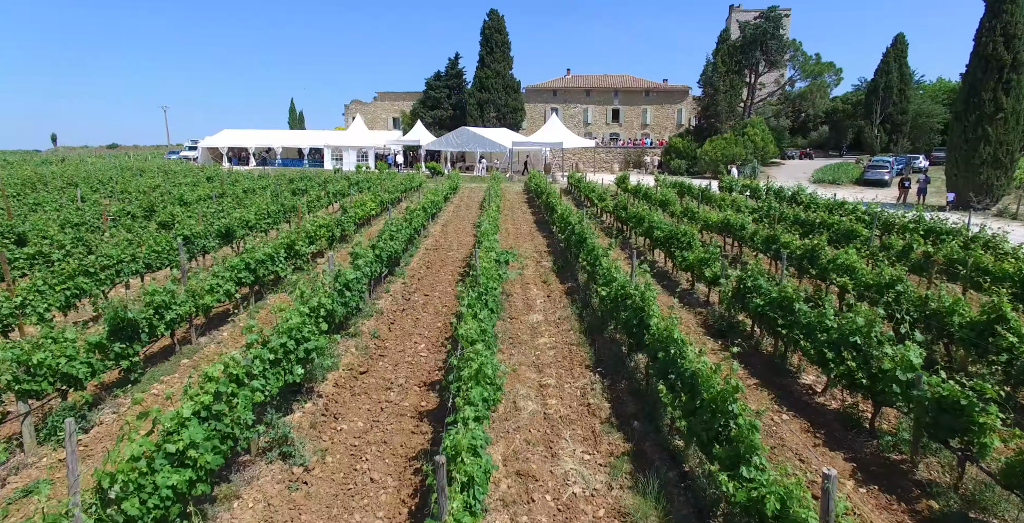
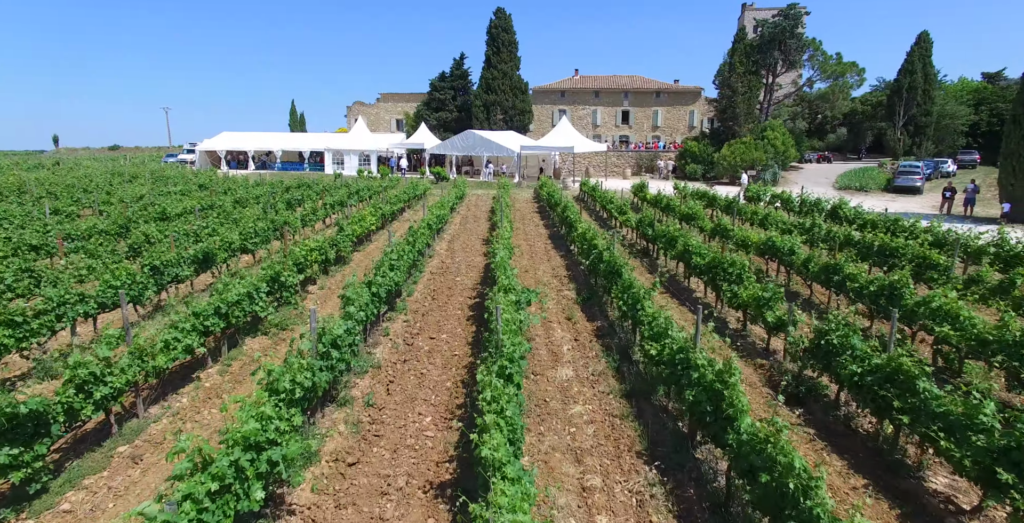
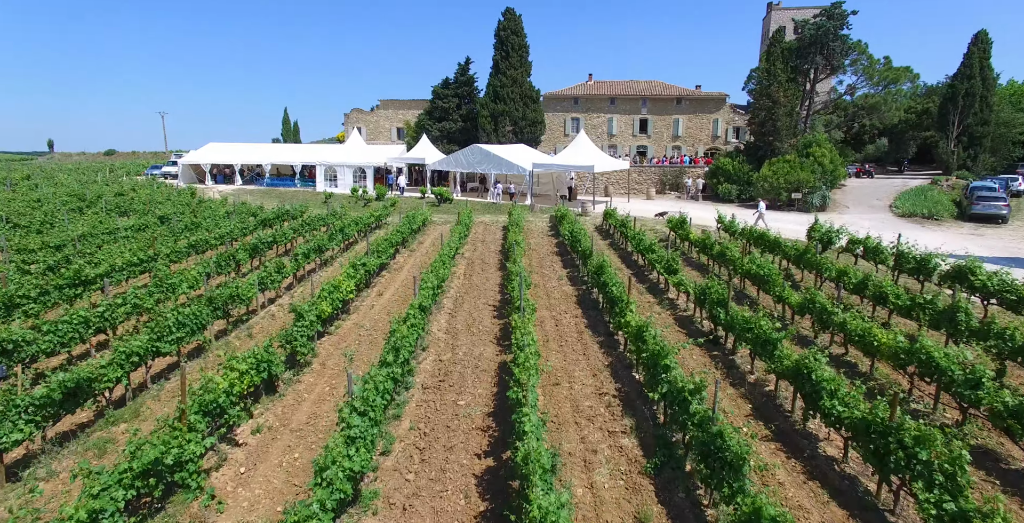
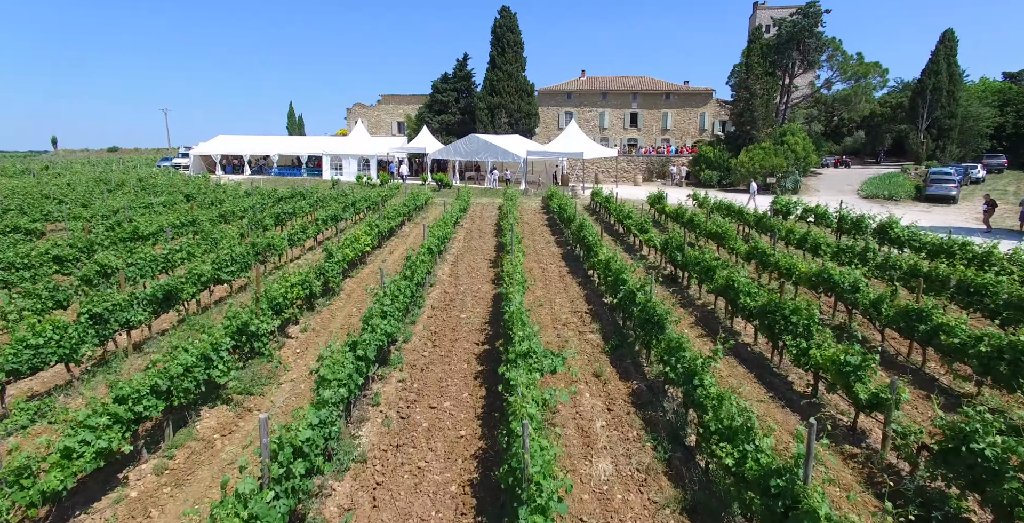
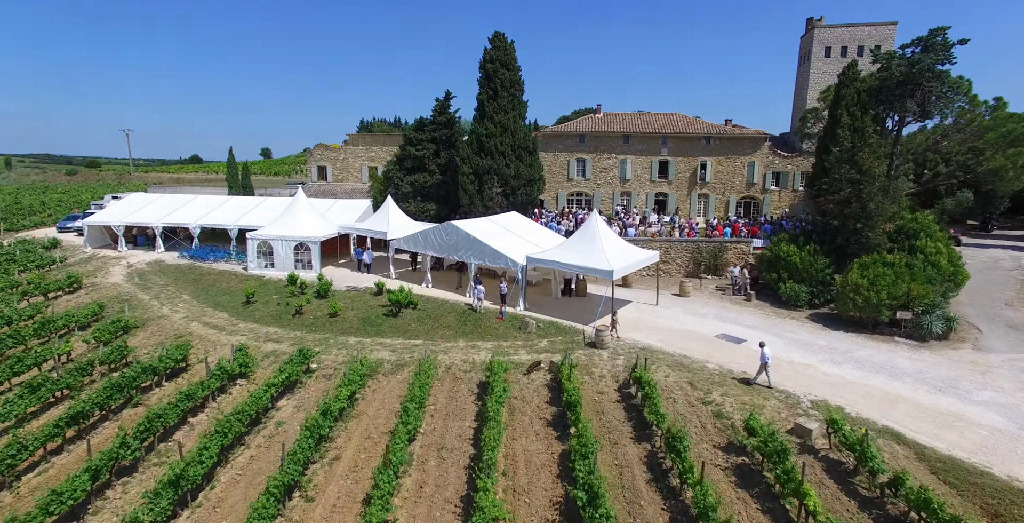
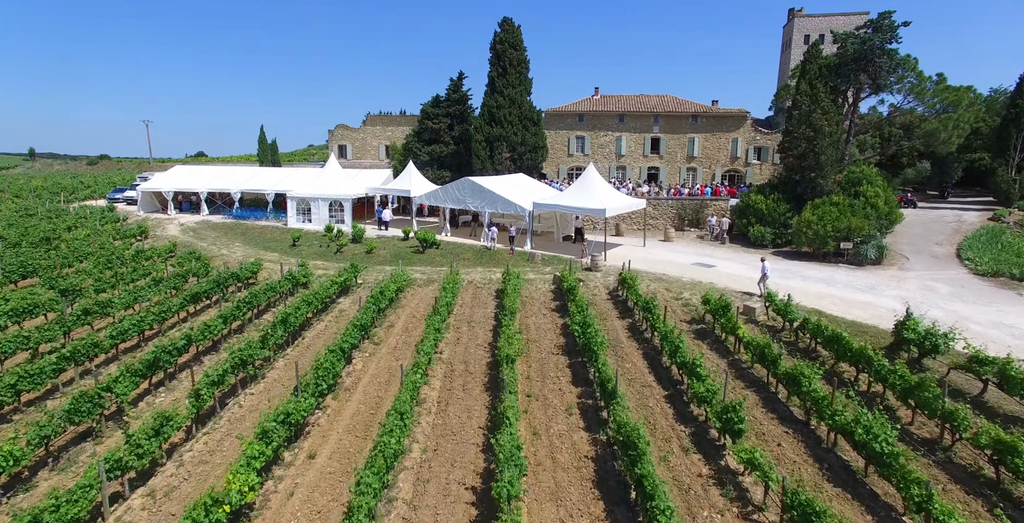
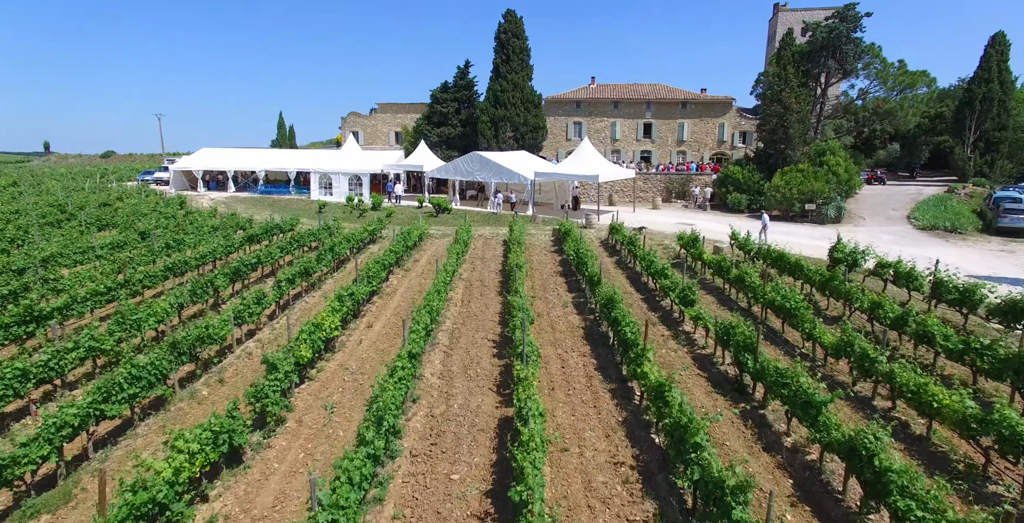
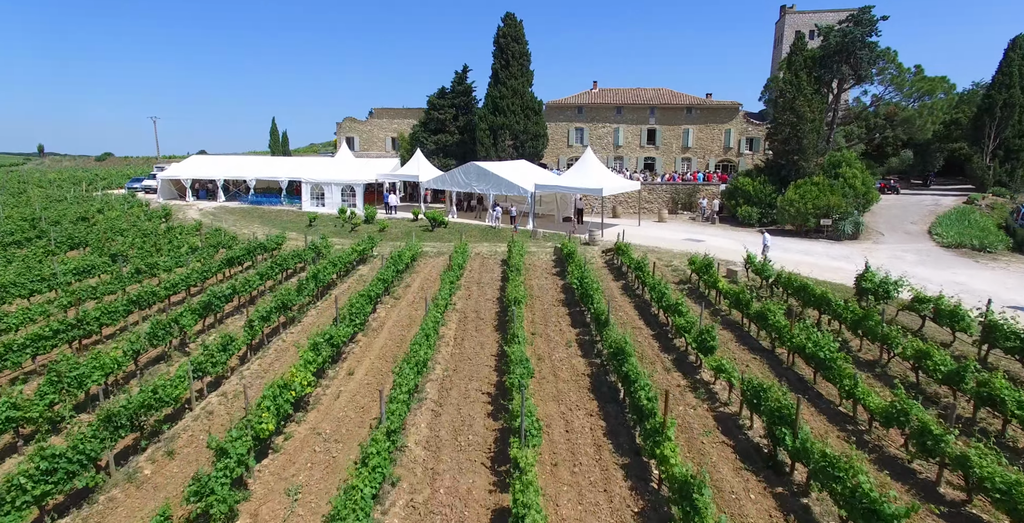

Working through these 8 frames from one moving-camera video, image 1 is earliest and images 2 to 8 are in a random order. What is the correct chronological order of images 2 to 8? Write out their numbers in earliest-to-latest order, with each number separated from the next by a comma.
2, 4, 3, 7, 8, 6, 5
